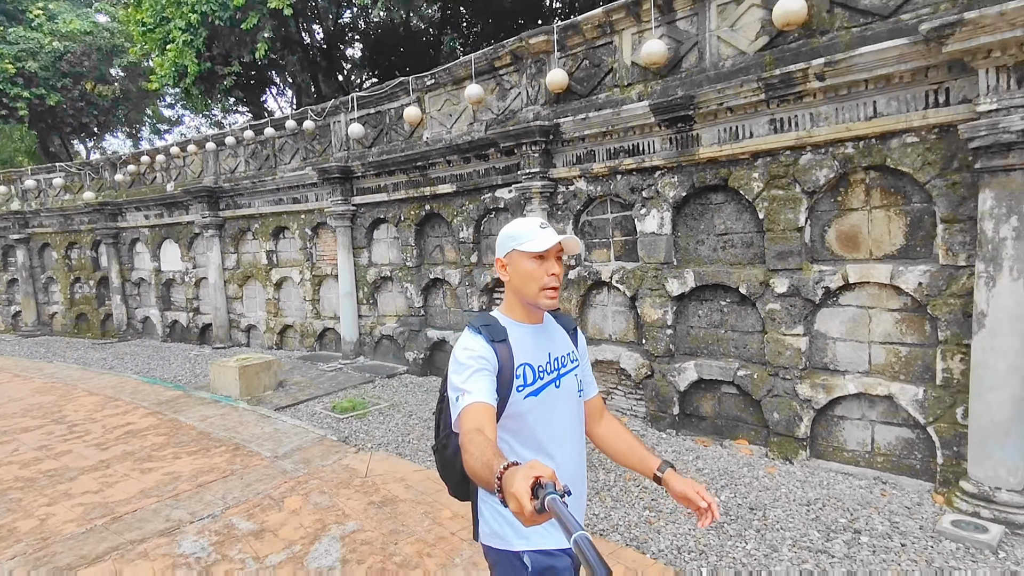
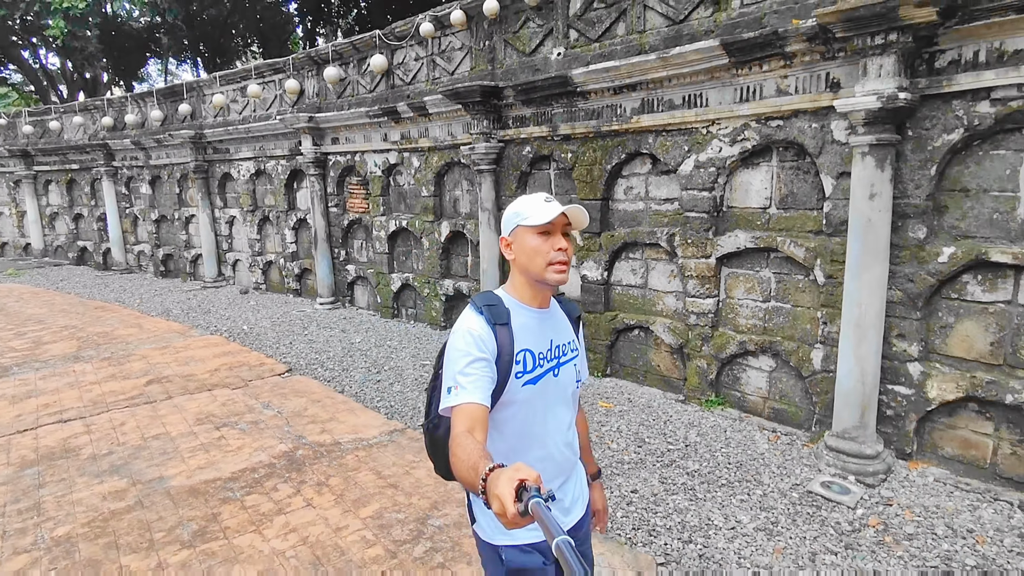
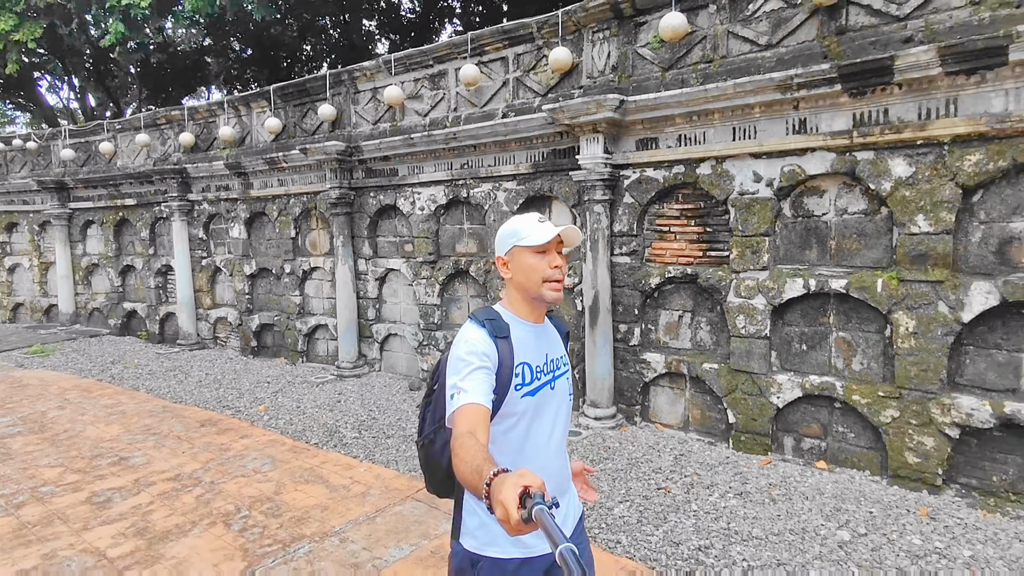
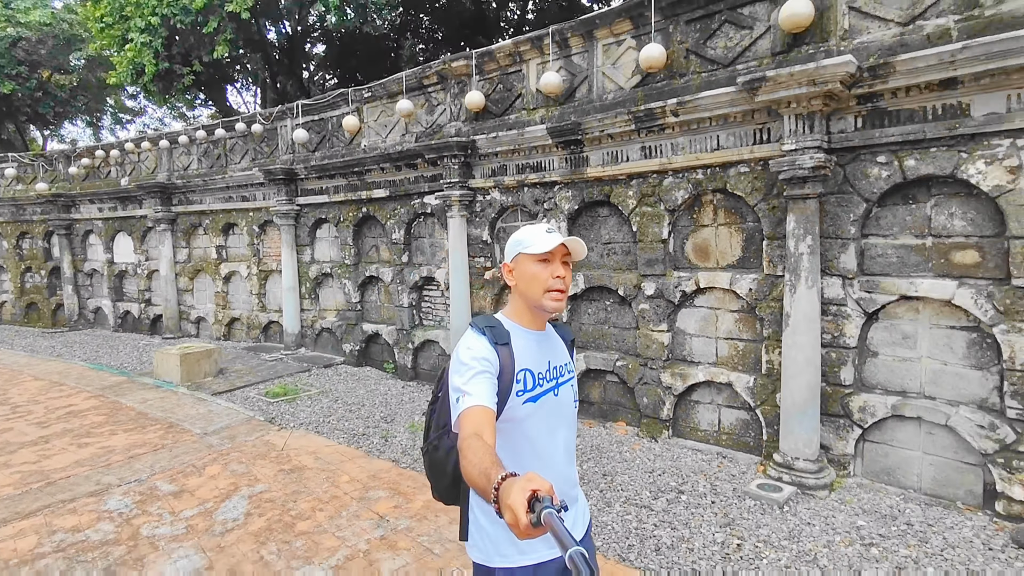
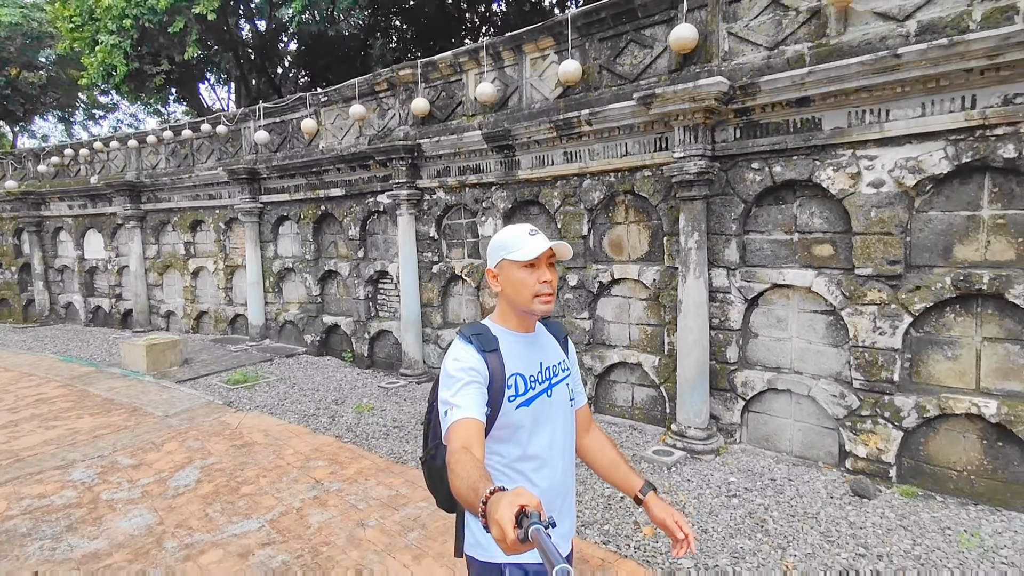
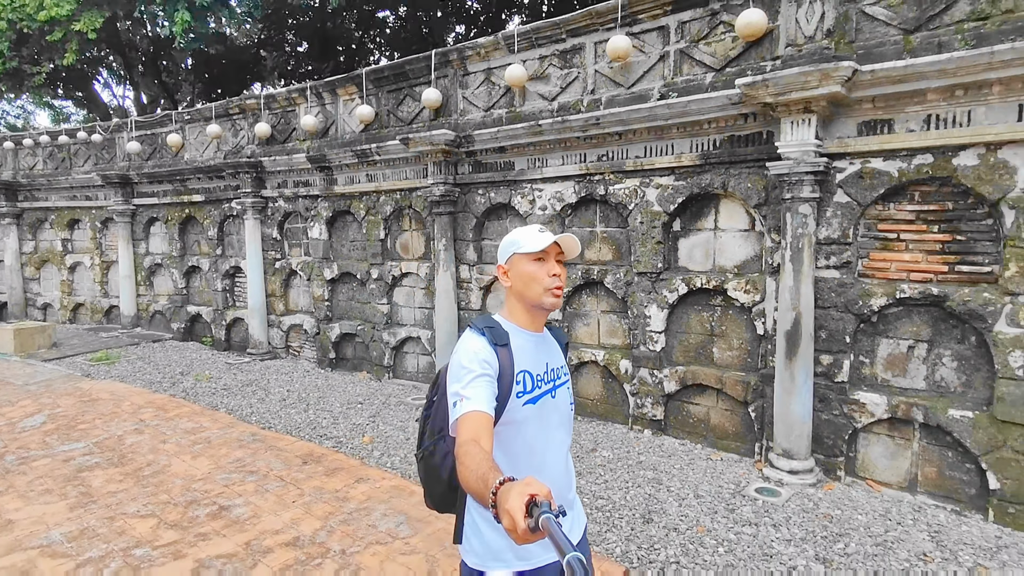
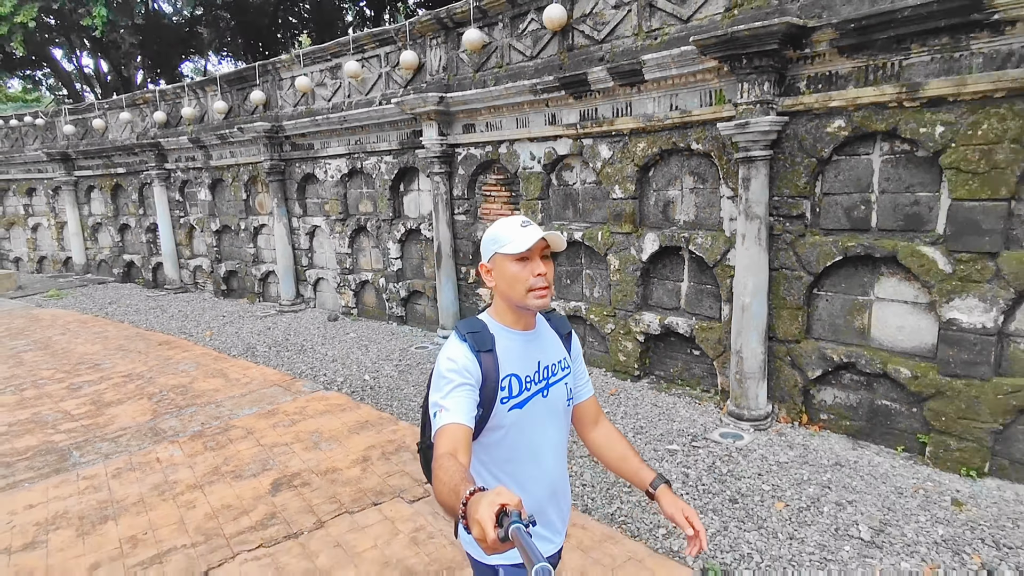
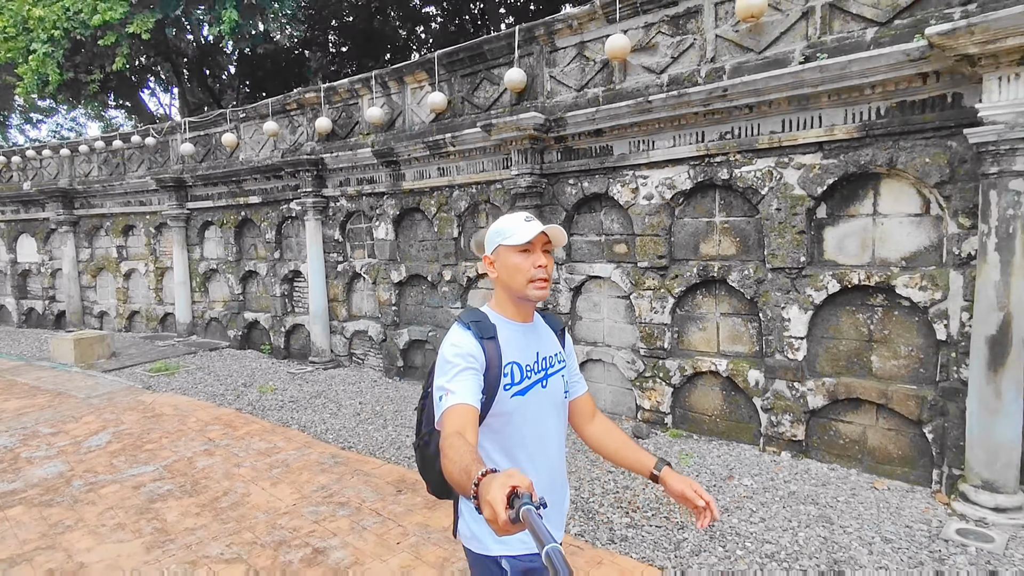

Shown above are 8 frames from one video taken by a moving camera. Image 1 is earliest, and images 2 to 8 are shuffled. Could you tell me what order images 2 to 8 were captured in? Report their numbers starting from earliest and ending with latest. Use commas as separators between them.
4, 5, 8, 6, 3, 7, 2
